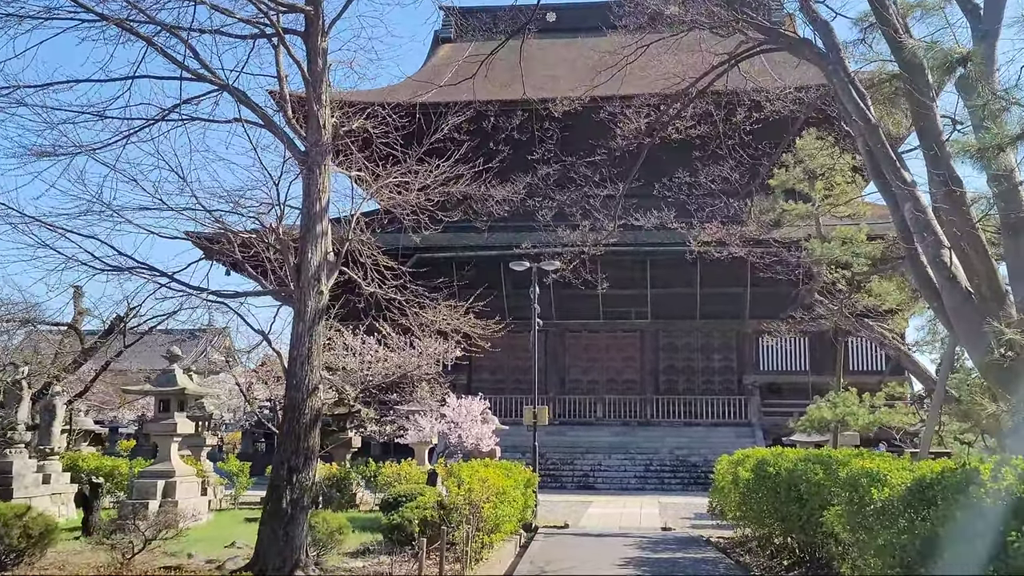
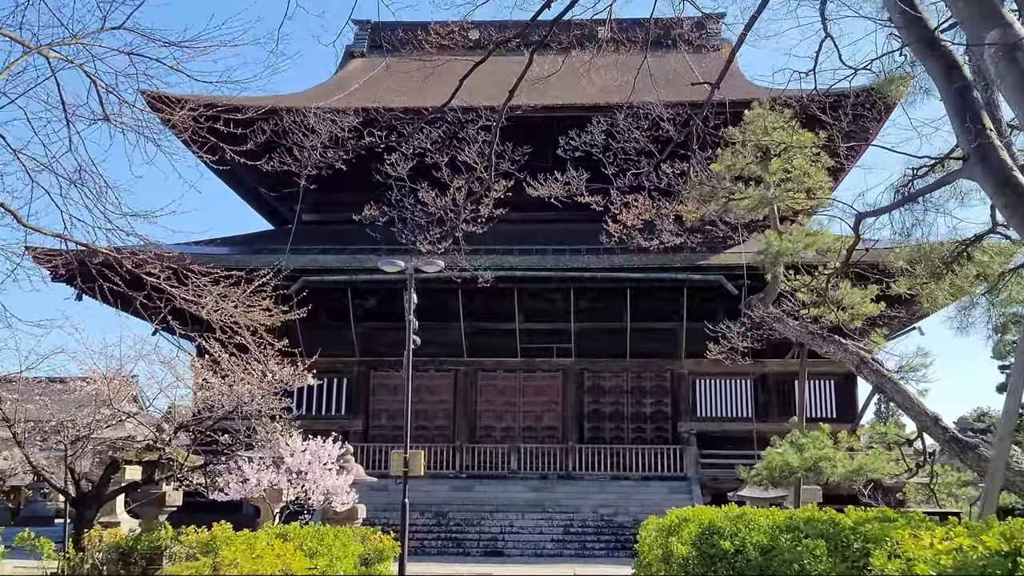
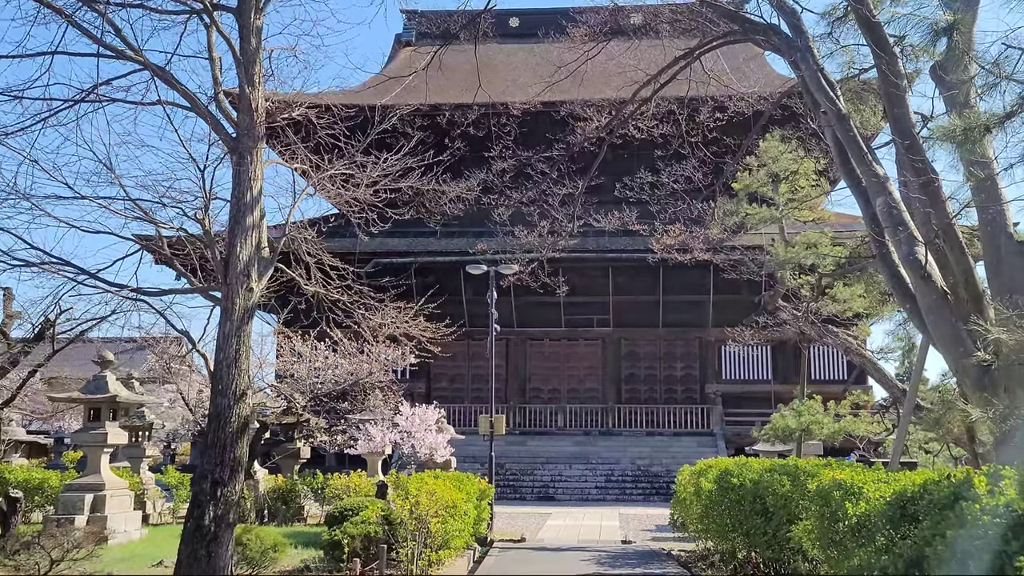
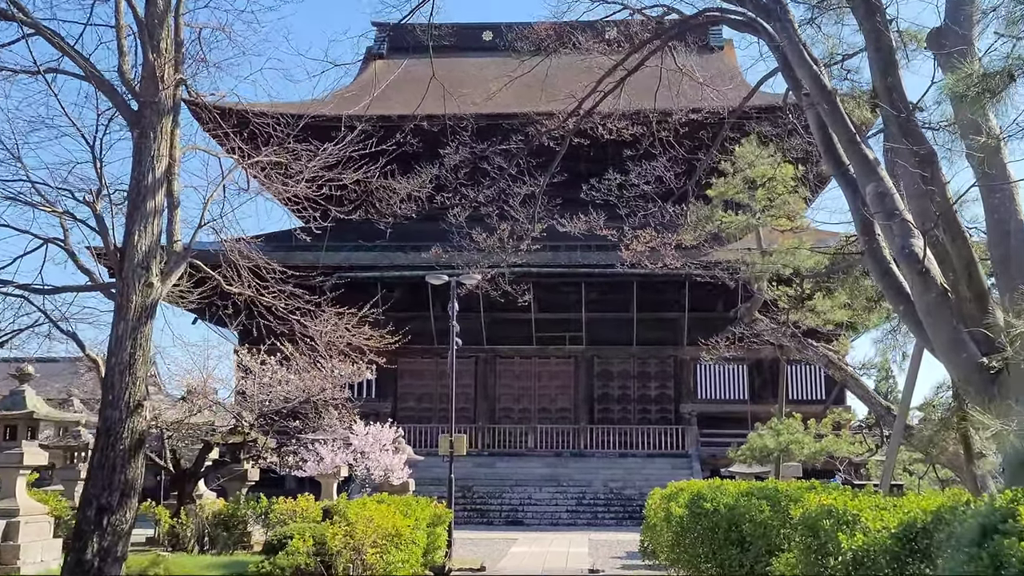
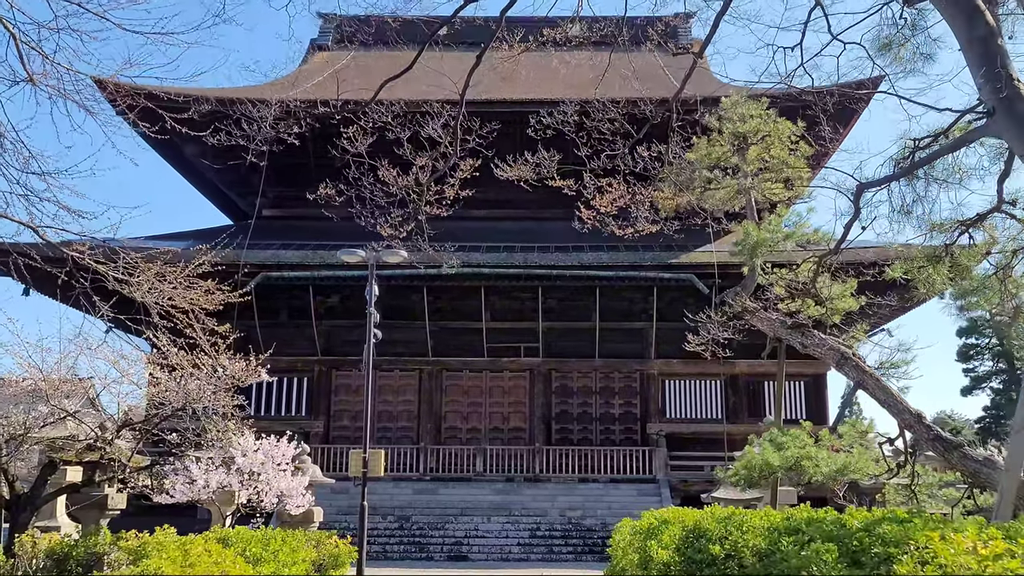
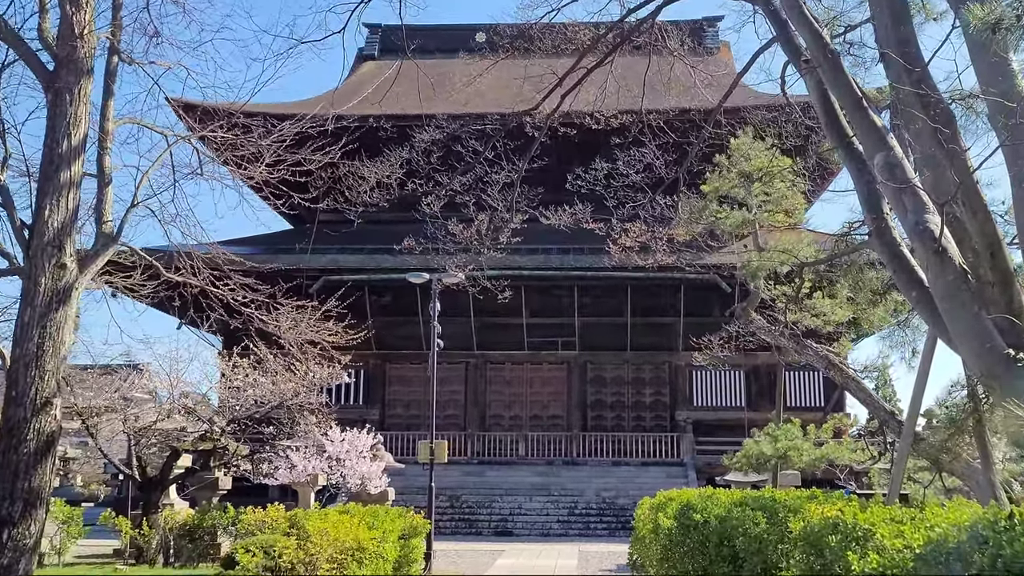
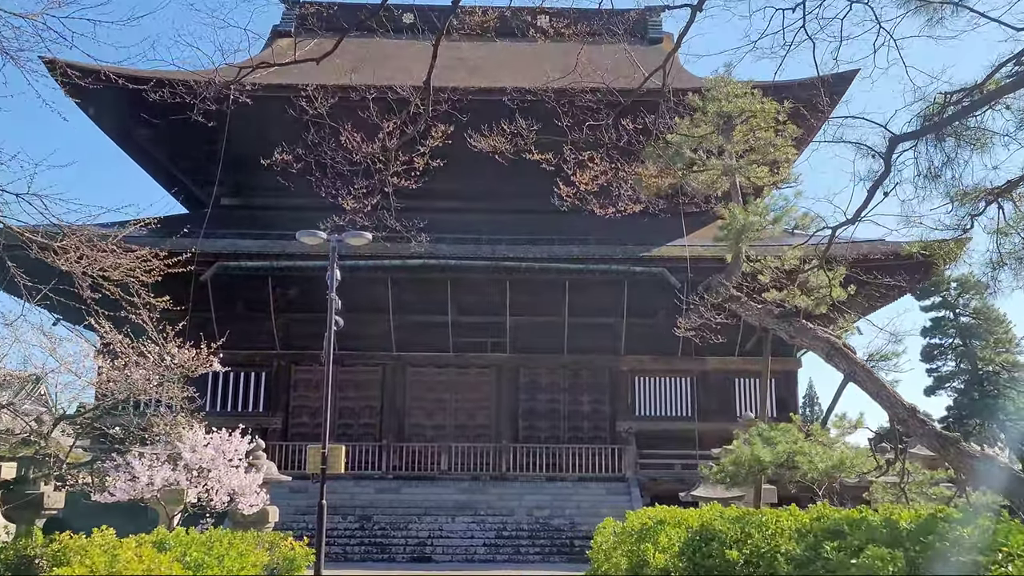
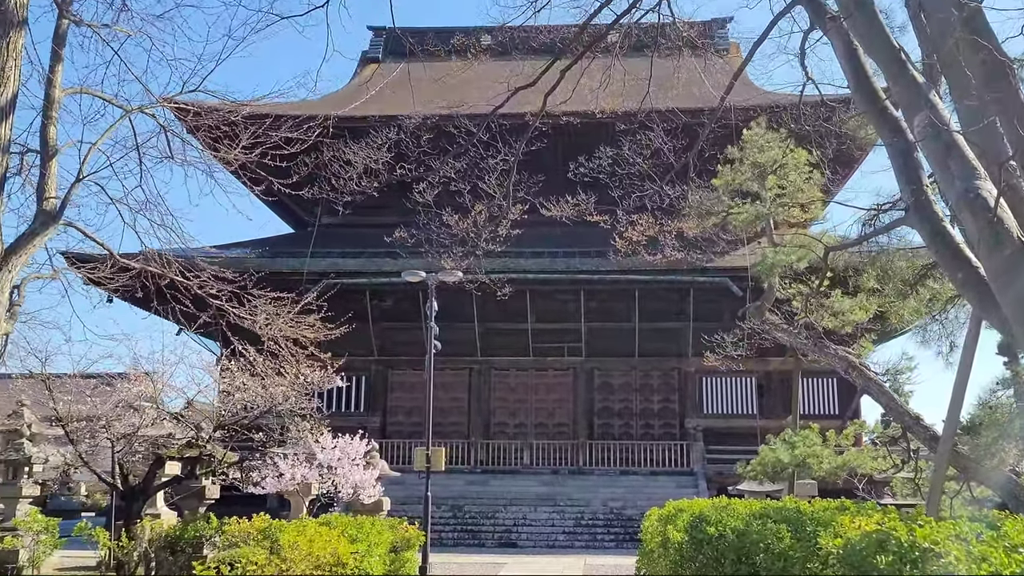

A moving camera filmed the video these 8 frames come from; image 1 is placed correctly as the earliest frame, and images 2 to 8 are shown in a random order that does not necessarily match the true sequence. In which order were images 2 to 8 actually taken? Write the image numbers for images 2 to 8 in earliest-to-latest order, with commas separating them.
3, 4, 6, 8, 2, 5, 7
